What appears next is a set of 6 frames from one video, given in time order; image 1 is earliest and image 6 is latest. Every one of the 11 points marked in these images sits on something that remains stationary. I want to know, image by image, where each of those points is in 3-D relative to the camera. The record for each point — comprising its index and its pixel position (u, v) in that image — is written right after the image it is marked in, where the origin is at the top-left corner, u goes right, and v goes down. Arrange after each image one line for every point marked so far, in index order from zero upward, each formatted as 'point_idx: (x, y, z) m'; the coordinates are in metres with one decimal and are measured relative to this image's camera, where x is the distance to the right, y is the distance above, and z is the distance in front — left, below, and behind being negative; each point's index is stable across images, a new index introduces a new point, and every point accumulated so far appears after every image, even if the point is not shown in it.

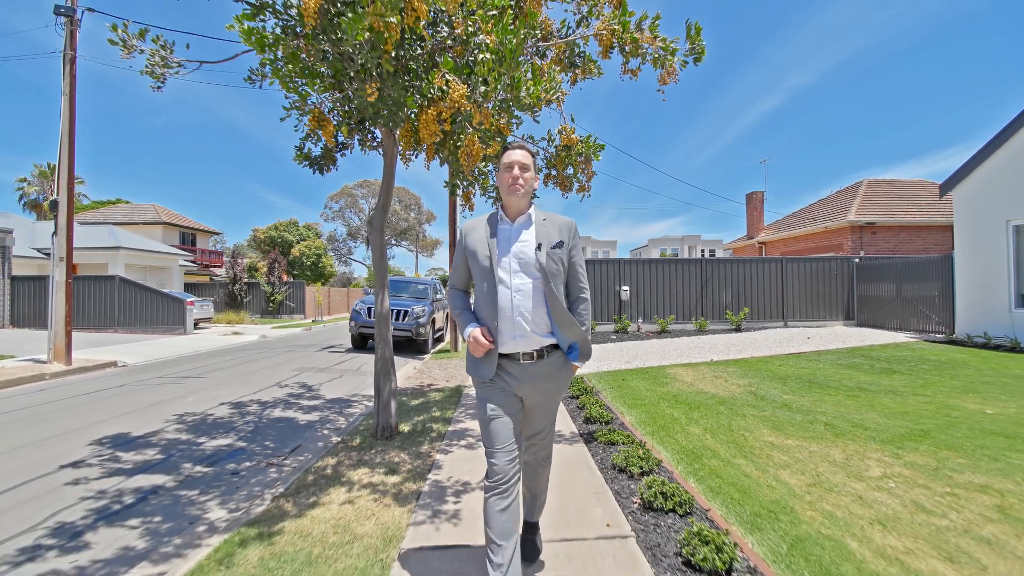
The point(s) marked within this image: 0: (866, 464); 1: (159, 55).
0: (+2.4, -1.2, +3.3) m
1: (-2.6, +1.7, +3.6) m
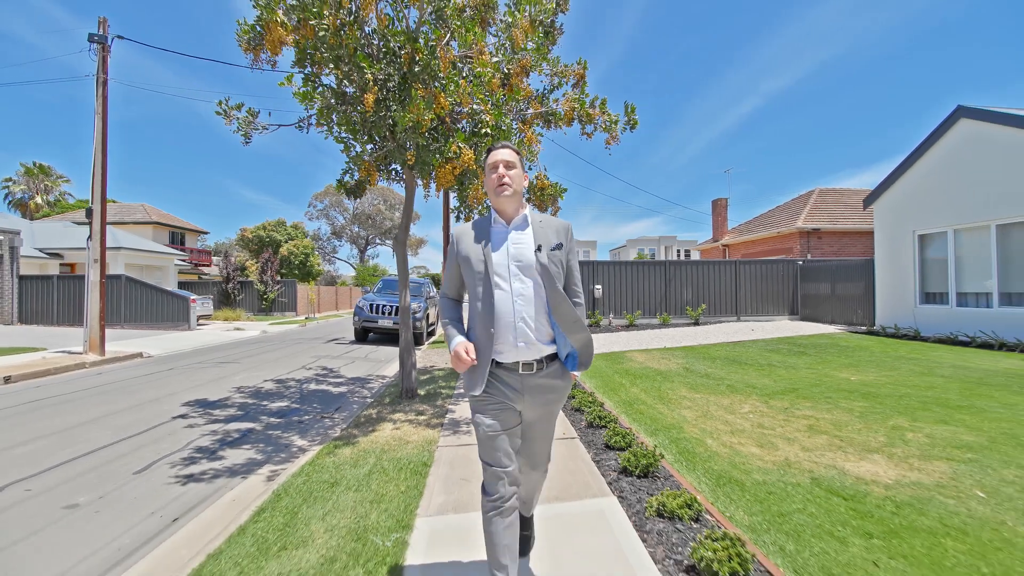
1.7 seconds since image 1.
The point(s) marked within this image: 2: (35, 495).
0: (+2.3, -1.2, +4.8) m
1: (-2.7, +1.7, +5.0) m
2: (-3.2, -1.4, +3.3) m
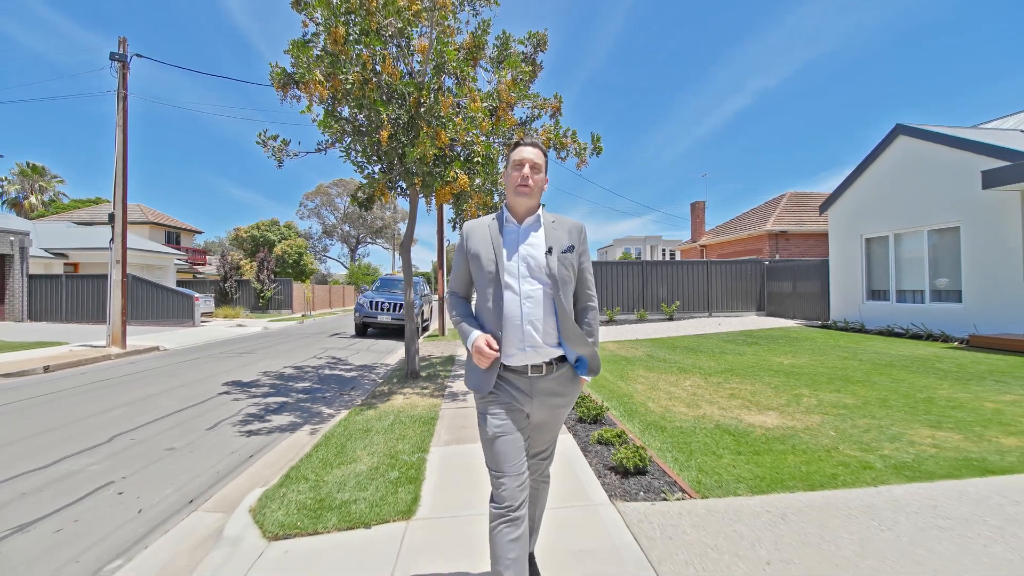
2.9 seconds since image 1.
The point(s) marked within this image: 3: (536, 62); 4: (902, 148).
0: (+2.1, -1.1, +6.0) m
1: (-2.9, +1.7, +6.1) m
2: (-3.4, -1.4, +4.4) m
3: (+0.4, +3.5, +7.5) m
4: (+9.2, +3.3, +11.6) m
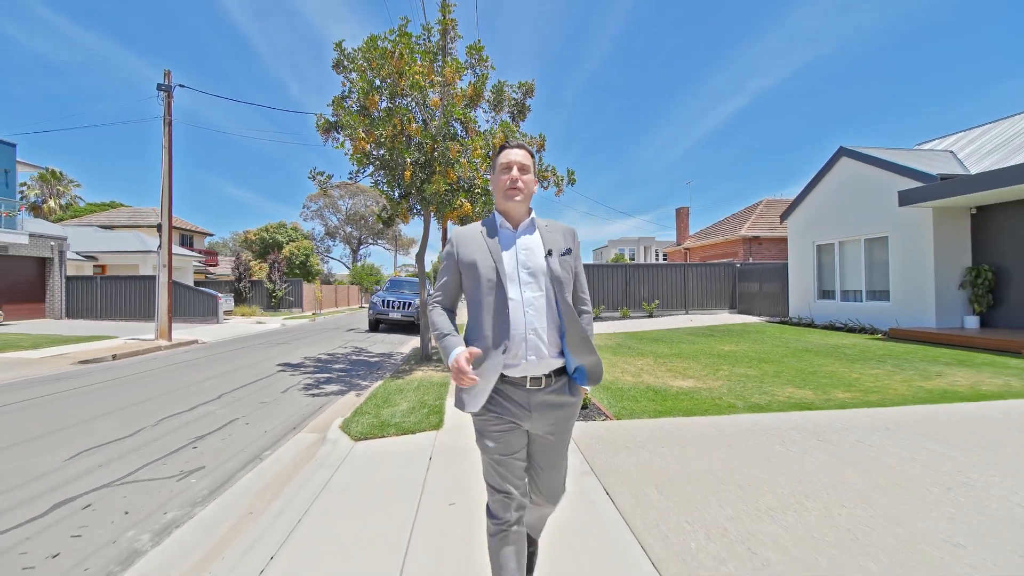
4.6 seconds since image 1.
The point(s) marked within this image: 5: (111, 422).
0: (+2.0, -1.2, +7.8) m
1: (-3.0, +1.7, +7.8) m
2: (-3.5, -1.4, +6.1) m
3: (+0.2, +3.5, +9.3) m
4: (+9.1, +3.3, +13.4) m
5: (-4.2, -1.4, +5.2) m
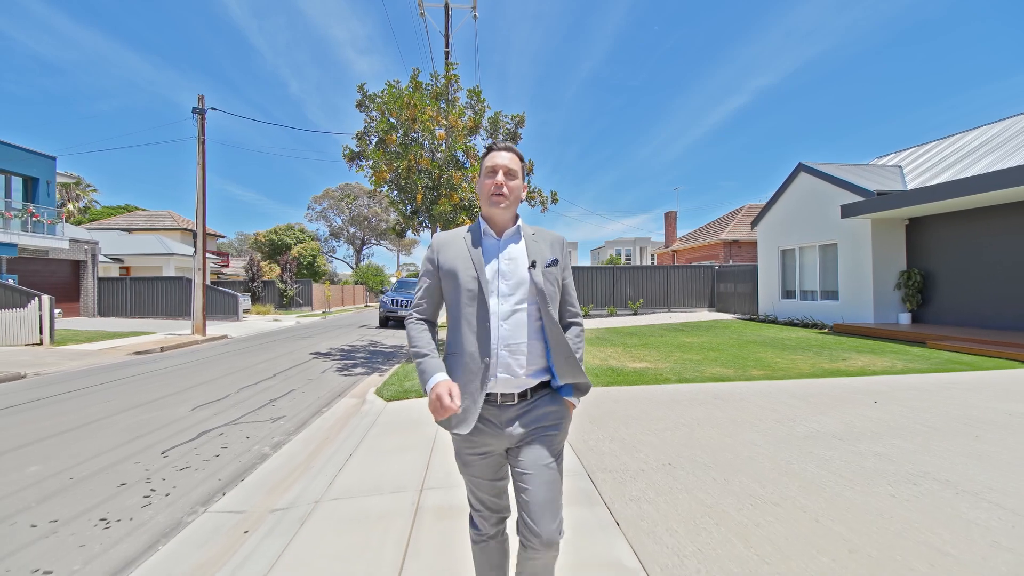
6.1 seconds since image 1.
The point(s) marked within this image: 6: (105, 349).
0: (+1.9, -1.2, +9.5) m
1: (-3.1, +1.7, +9.5) m
2: (-3.6, -1.4, +7.8) m
3: (+0.1, +3.4, +11.0) m
4: (+9.0, +3.3, +15.1) m
5: (-4.4, -1.4, +6.9) m
6: (-10.7, -1.6, +12.8) m
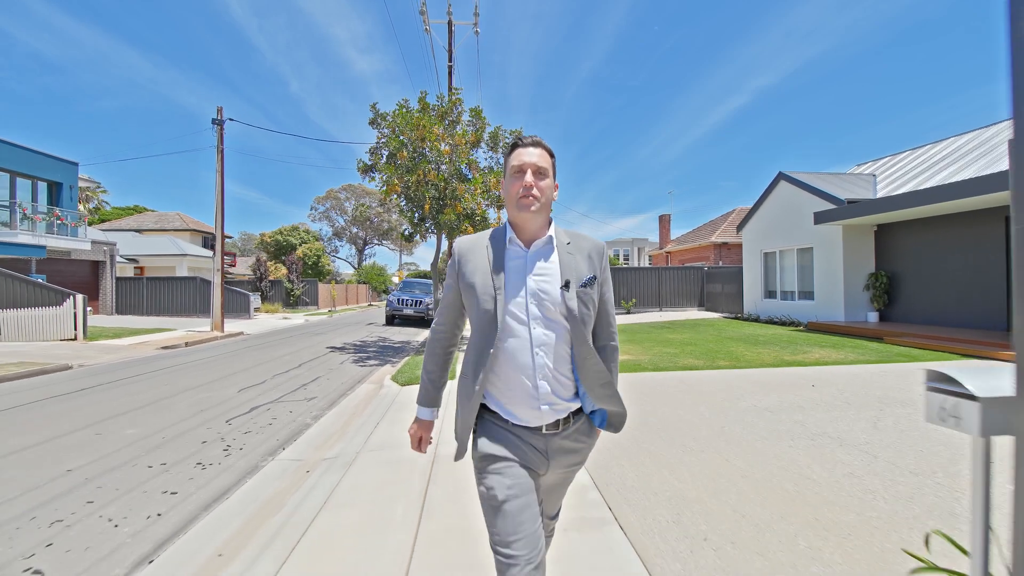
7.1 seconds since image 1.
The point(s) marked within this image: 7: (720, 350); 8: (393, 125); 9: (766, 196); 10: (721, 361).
0: (+1.8, -1.2, +10.5) m
1: (-3.2, +1.7, +10.6) m
2: (-3.7, -1.4, +8.9) m
3: (+0.1, +3.4, +12.0) m
4: (+8.9, +3.2, +16.1) m
5: (-4.4, -1.4, +8.0) m
6: (-10.7, -1.6, +13.9) m
7: (+4.2, -1.2, +9.9) m
8: (-2.5, +3.4, +10.2) m
9: (+8.8, +3.2, +17.0) m
10: (+3.7, -1.3, +8.7) m
